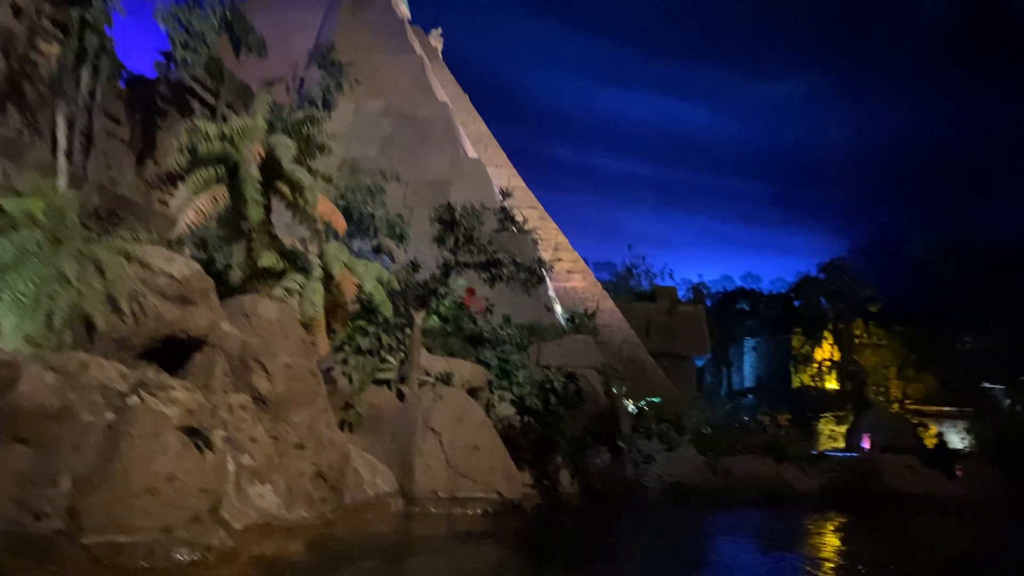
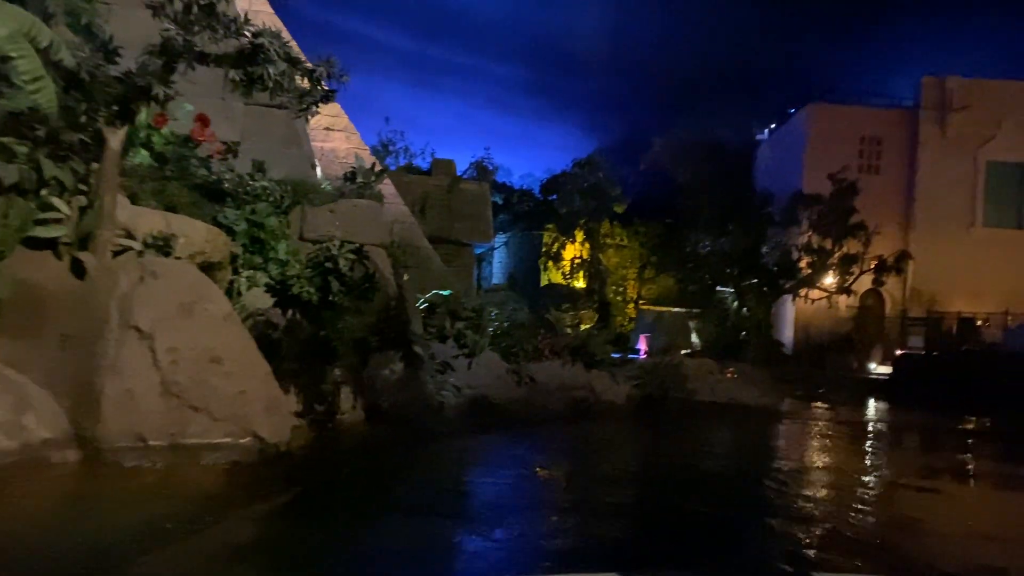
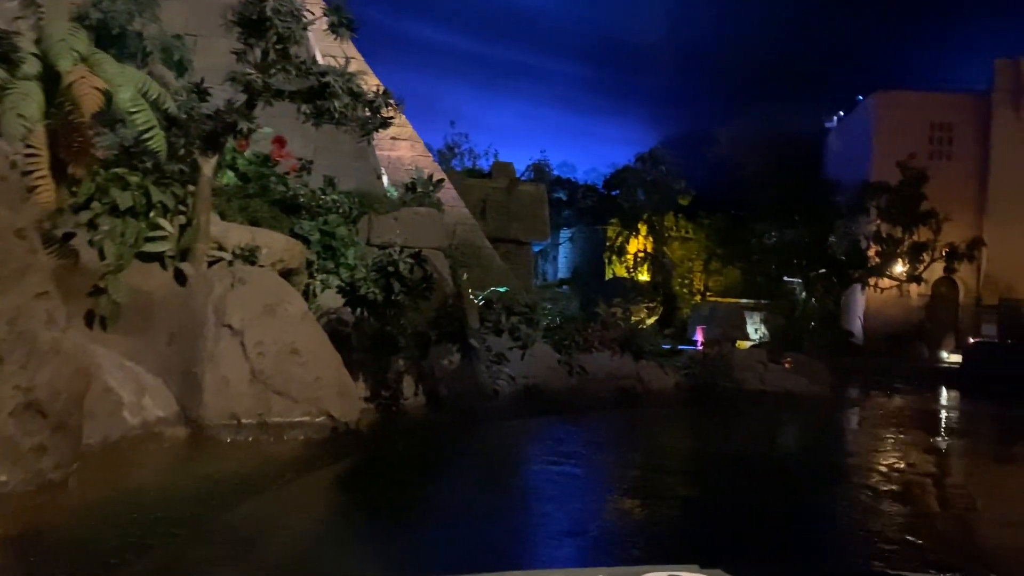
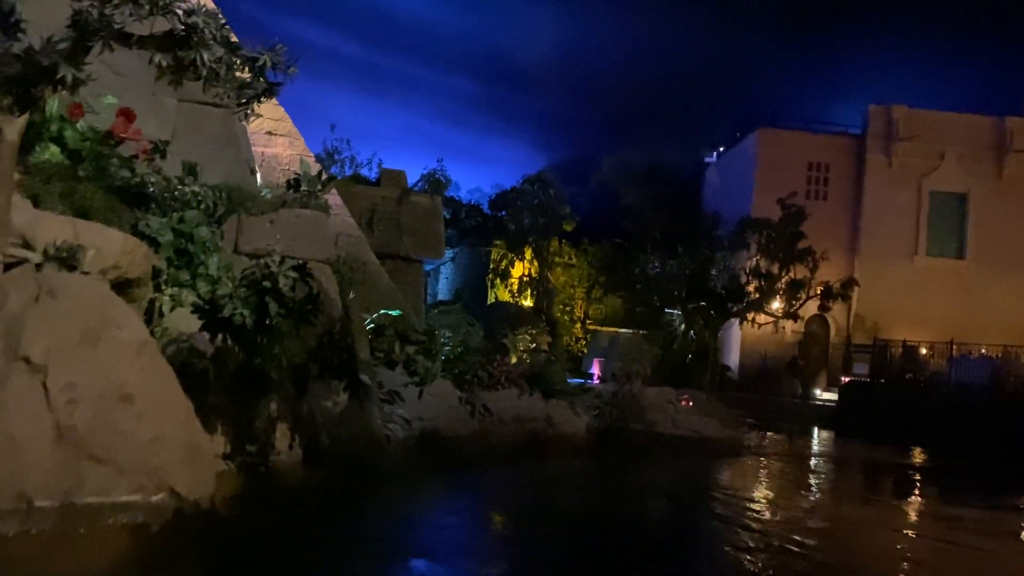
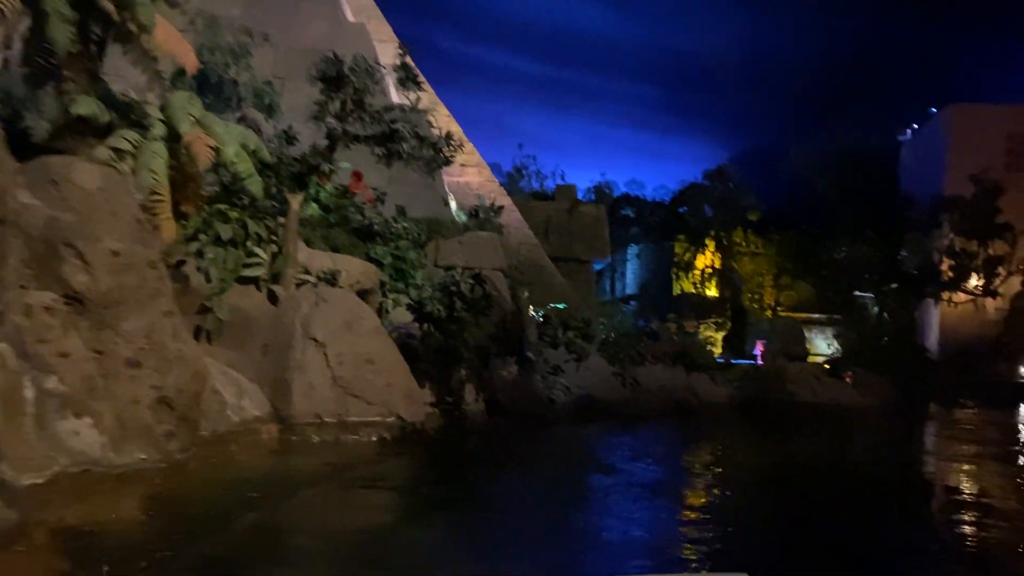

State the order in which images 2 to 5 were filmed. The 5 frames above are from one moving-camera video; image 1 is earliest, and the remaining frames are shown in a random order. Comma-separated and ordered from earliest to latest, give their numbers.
5, 3, 2, 4
